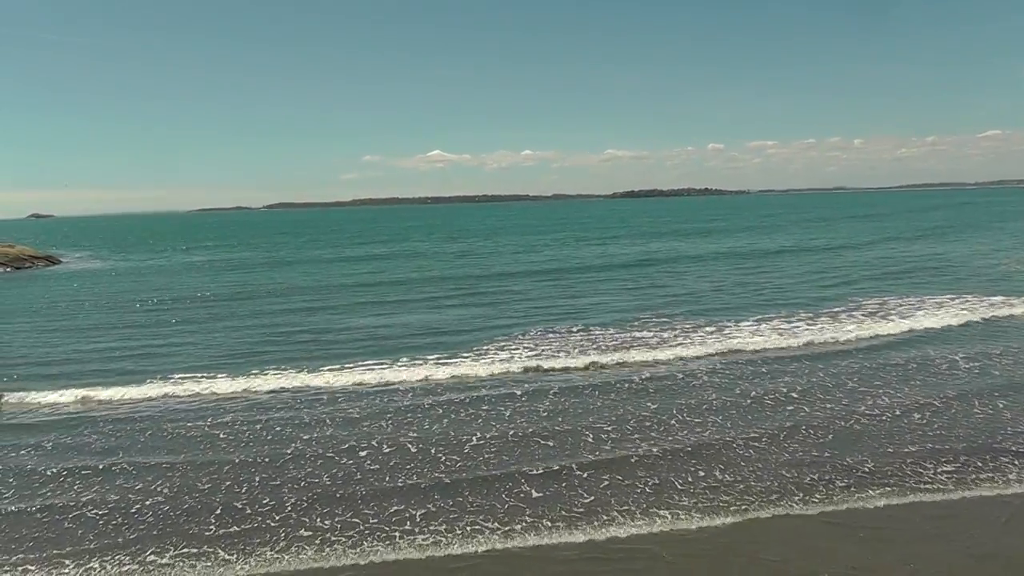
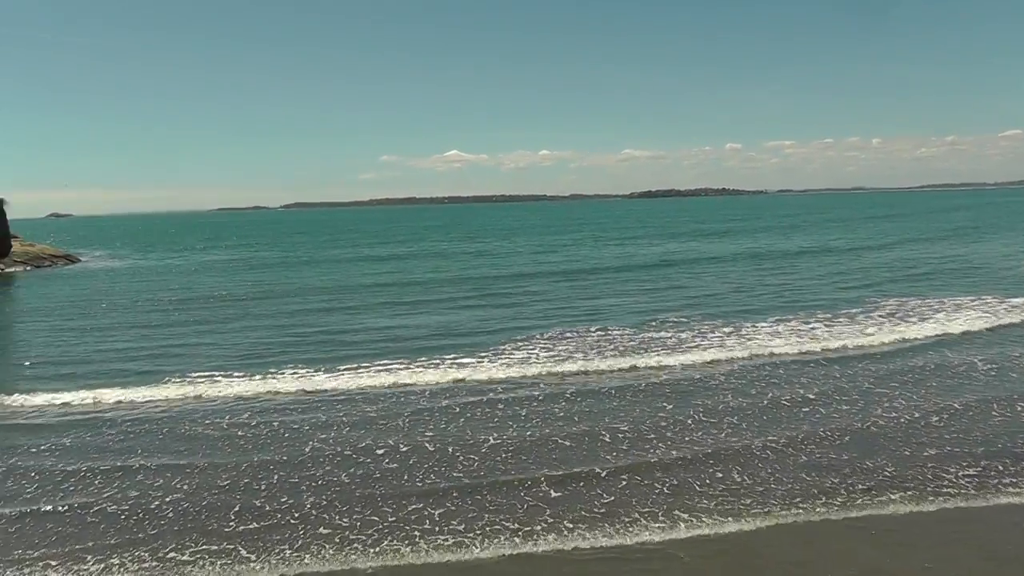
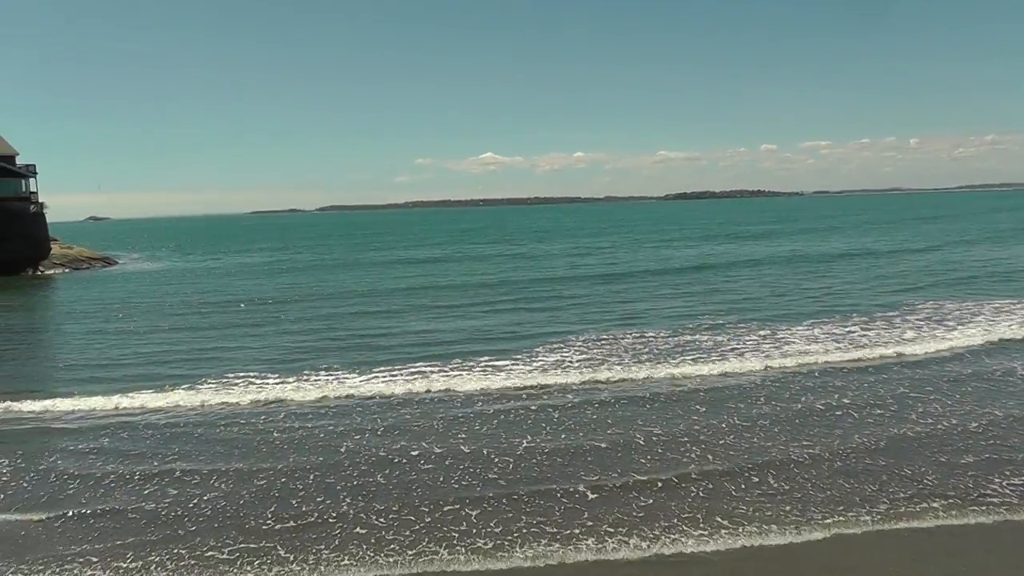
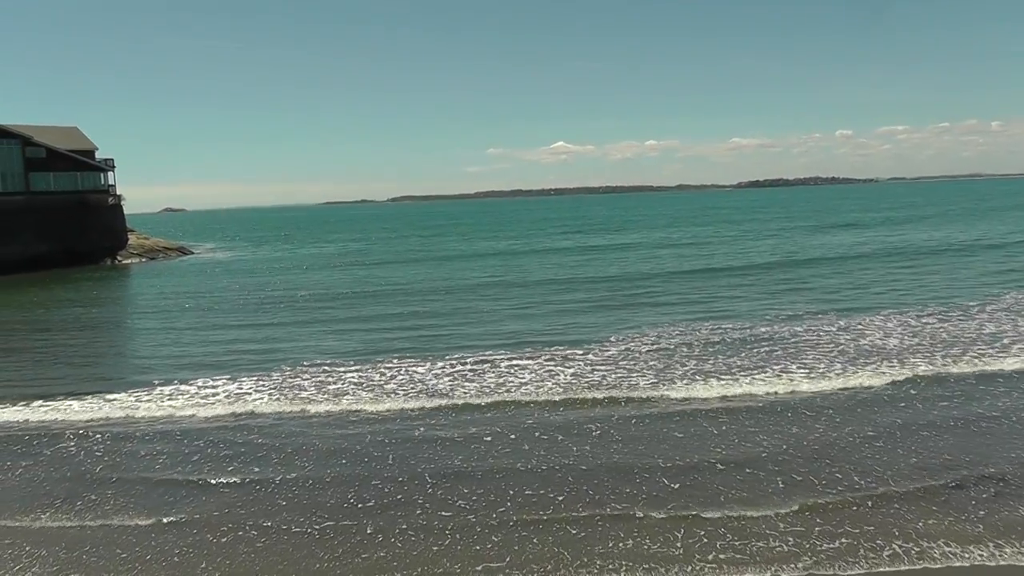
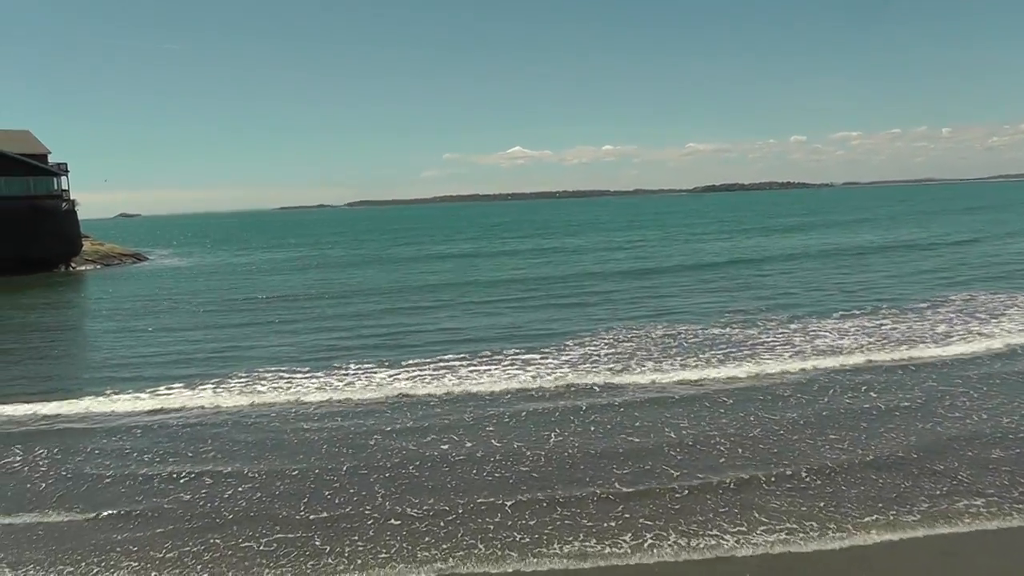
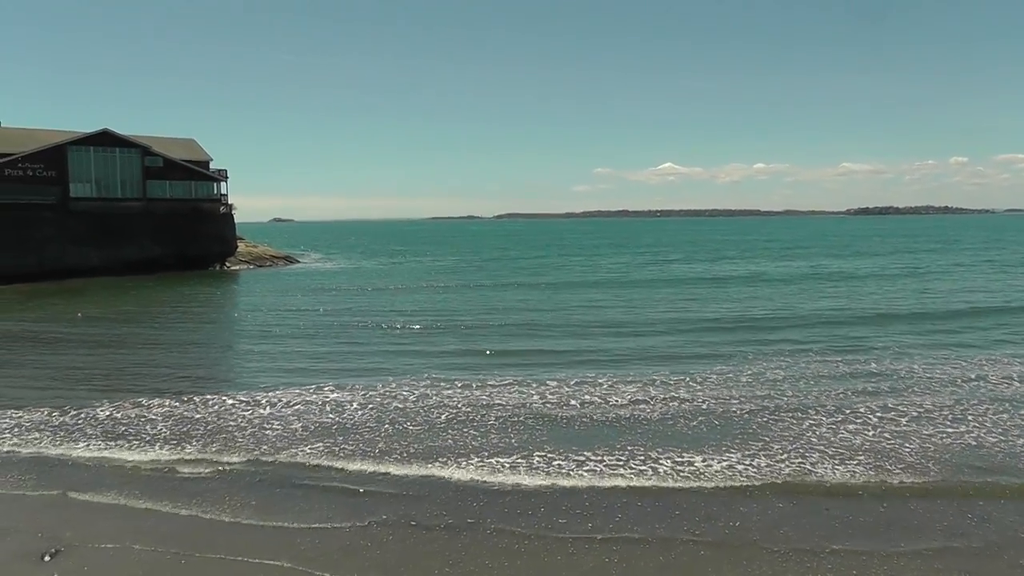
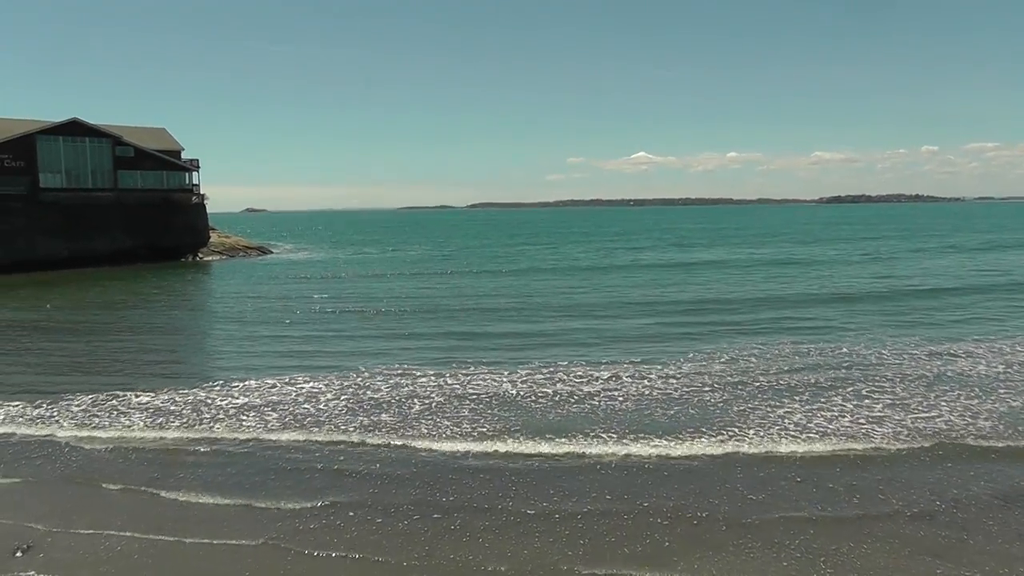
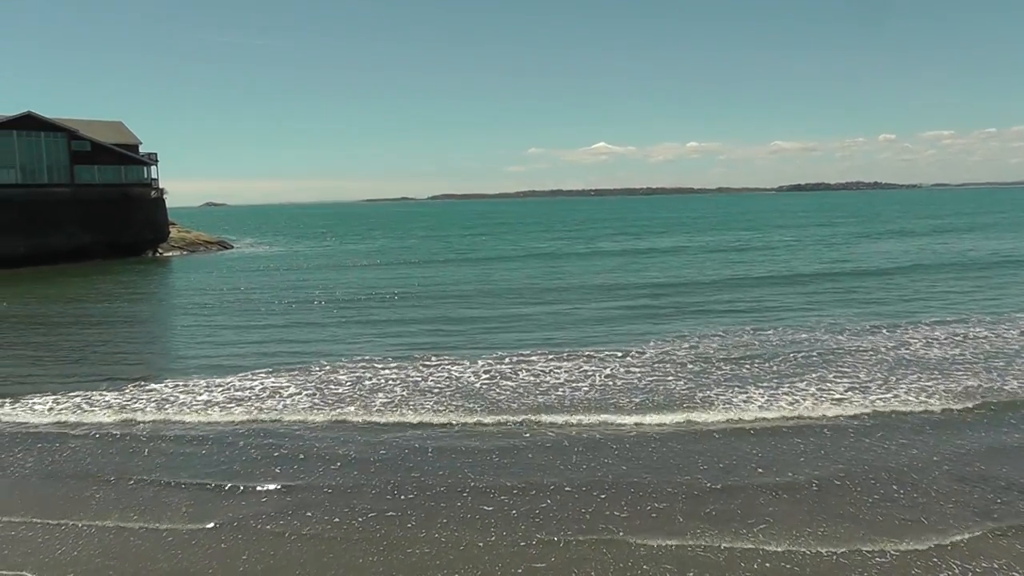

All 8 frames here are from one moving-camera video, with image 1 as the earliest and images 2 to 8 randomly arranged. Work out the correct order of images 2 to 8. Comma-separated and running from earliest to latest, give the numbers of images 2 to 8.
2, 3, 5, 4, 8, 7, 6
